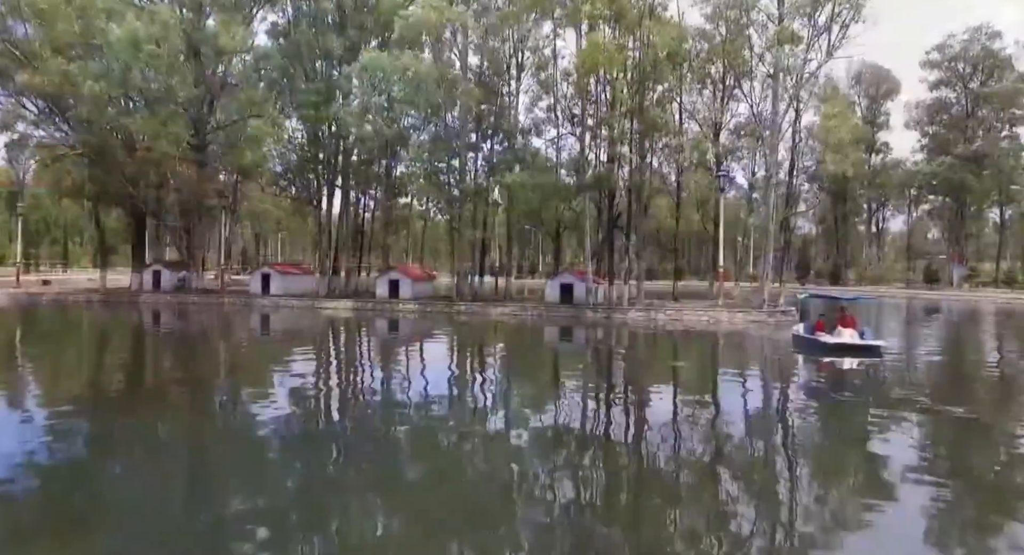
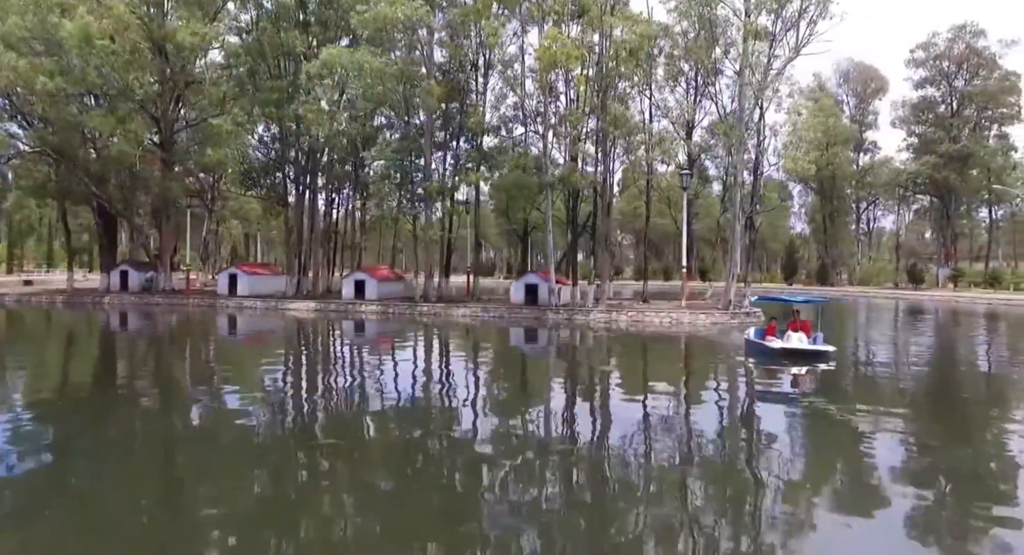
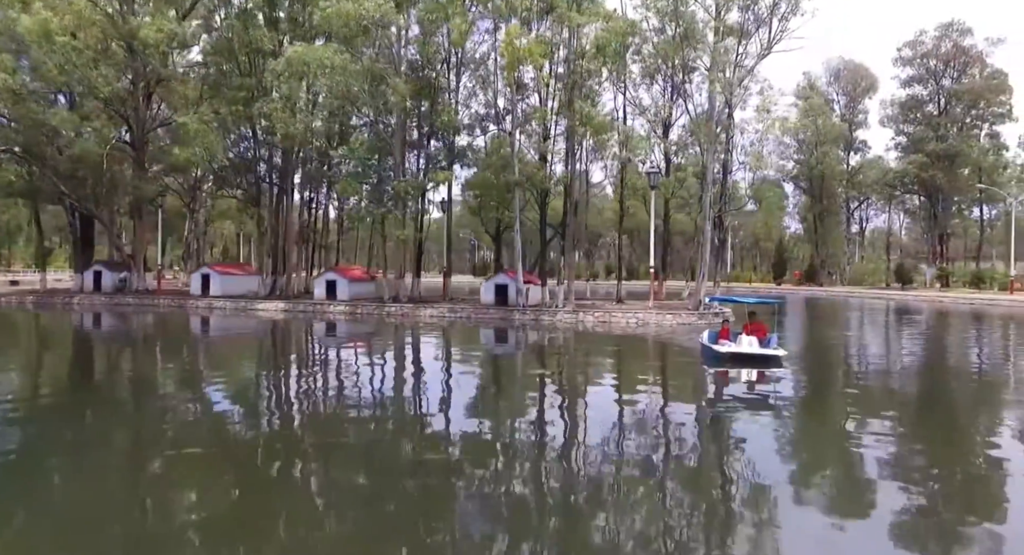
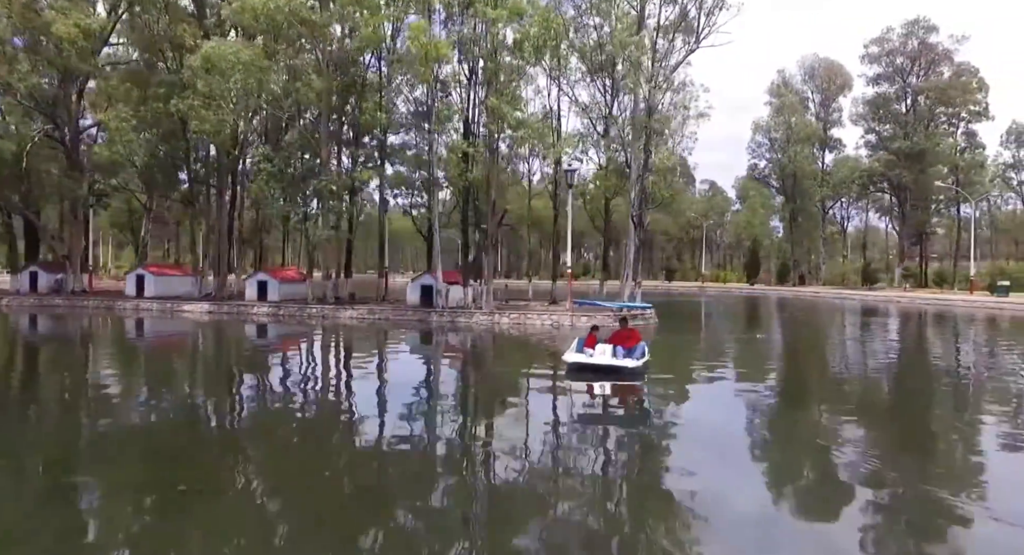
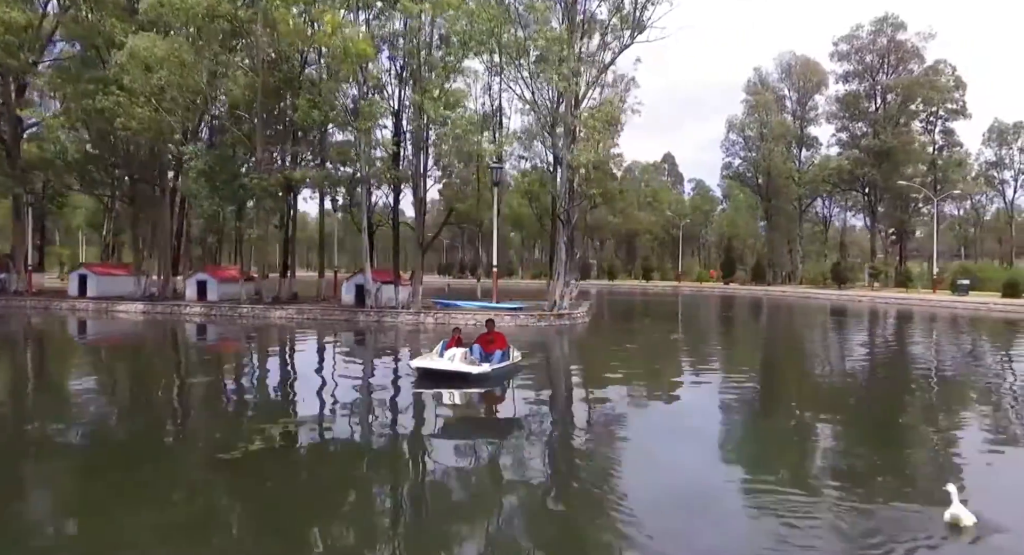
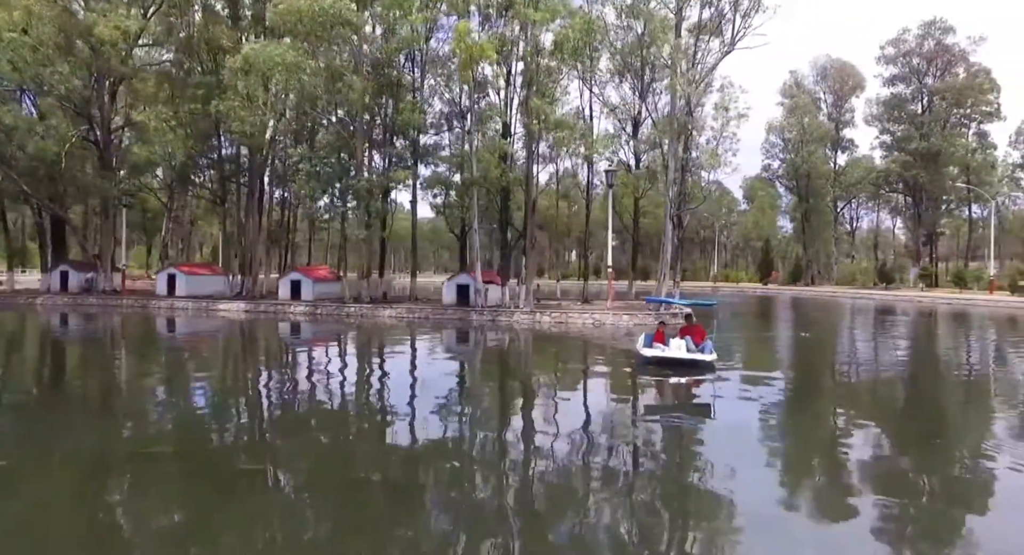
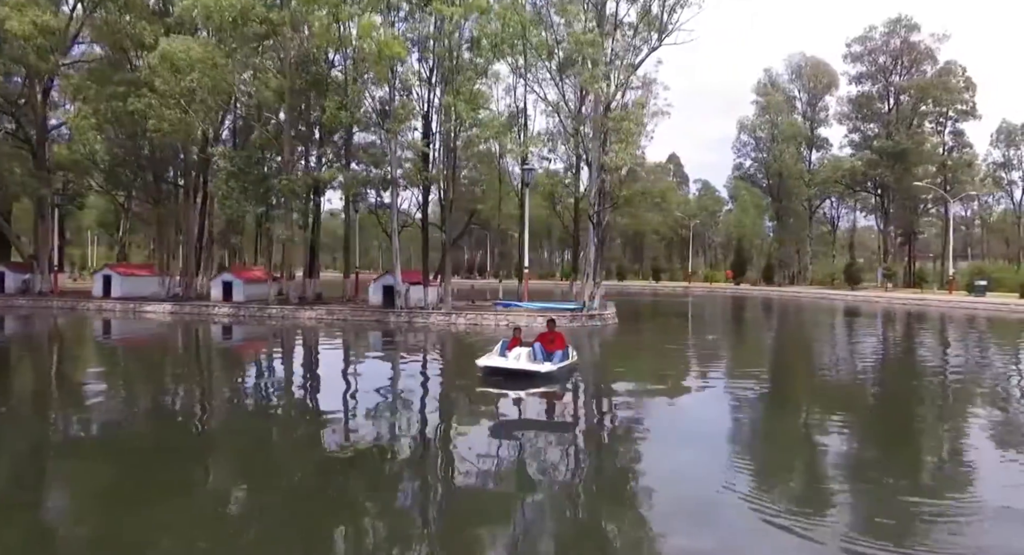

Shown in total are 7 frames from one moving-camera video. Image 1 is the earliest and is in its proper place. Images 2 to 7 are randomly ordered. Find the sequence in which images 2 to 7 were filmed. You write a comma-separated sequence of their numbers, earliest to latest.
2, 3, 6, 4, 7, 5
